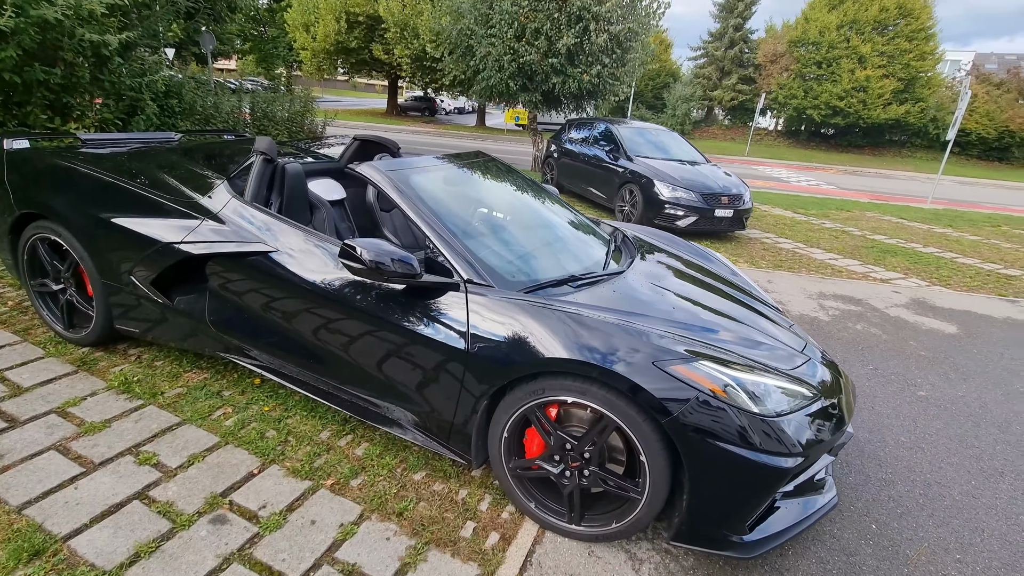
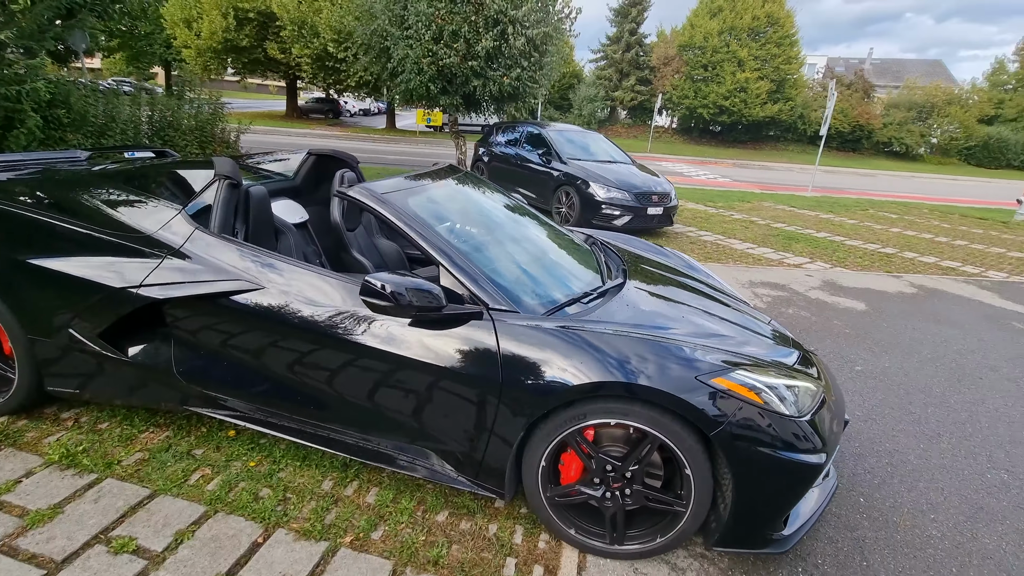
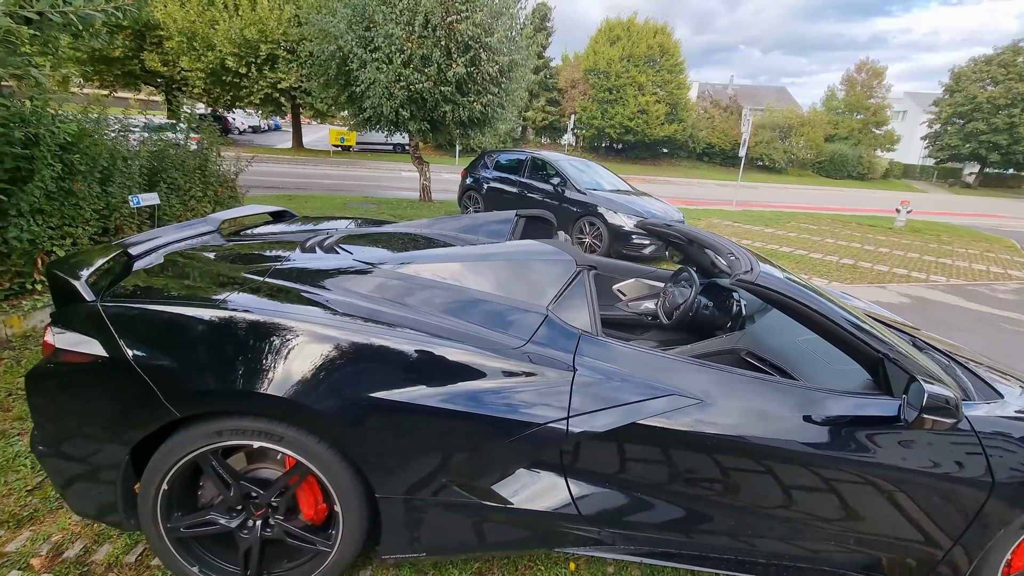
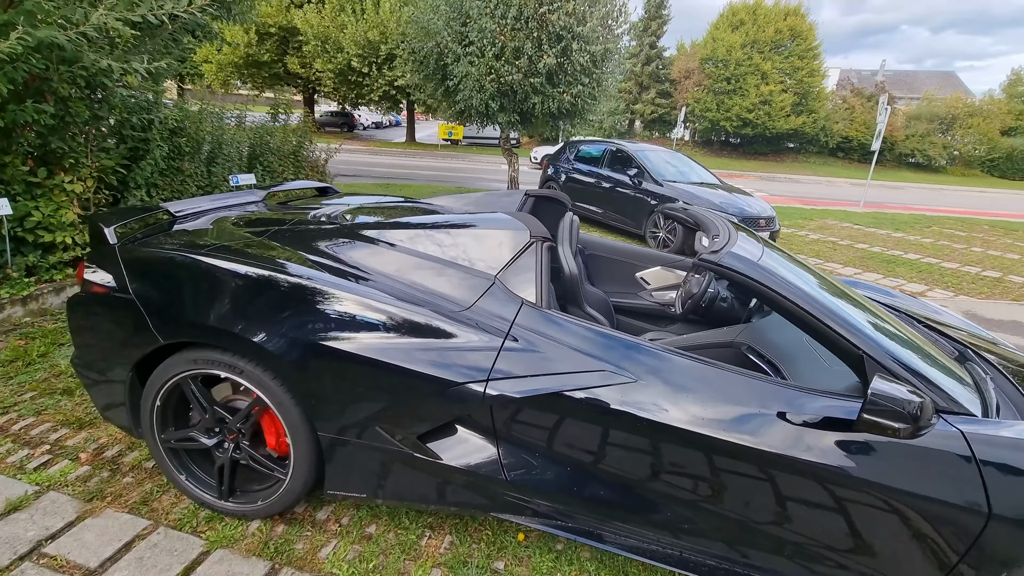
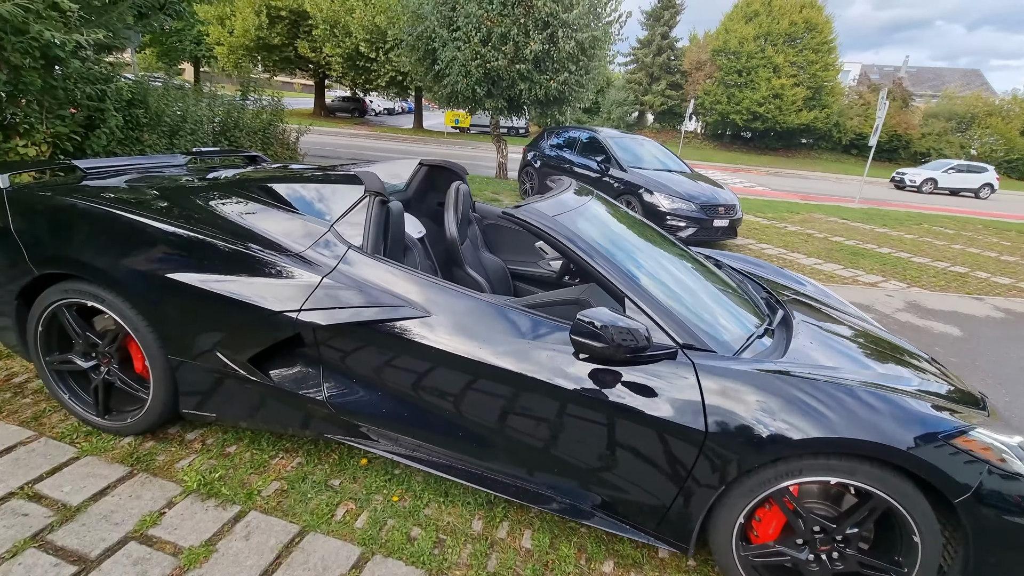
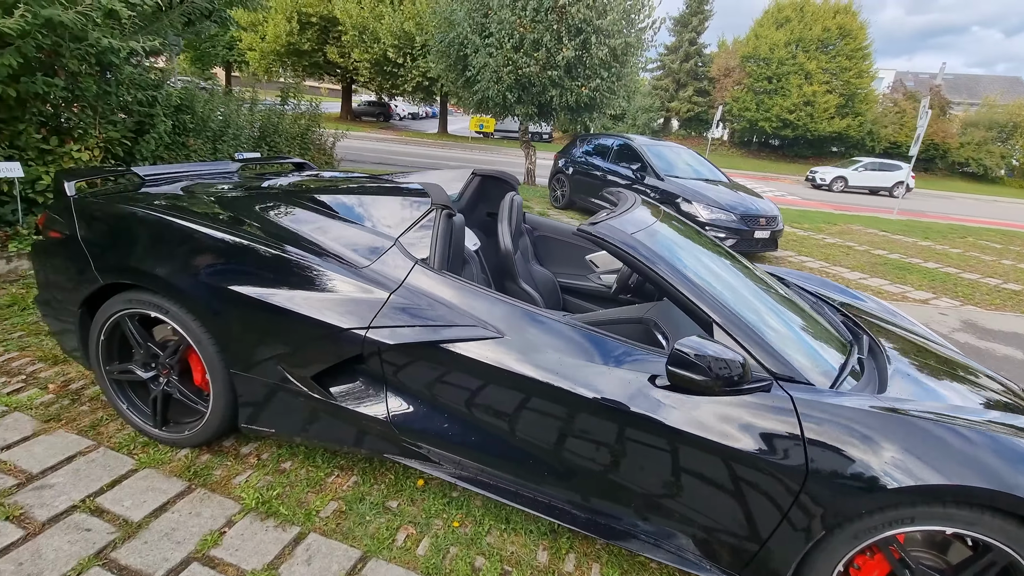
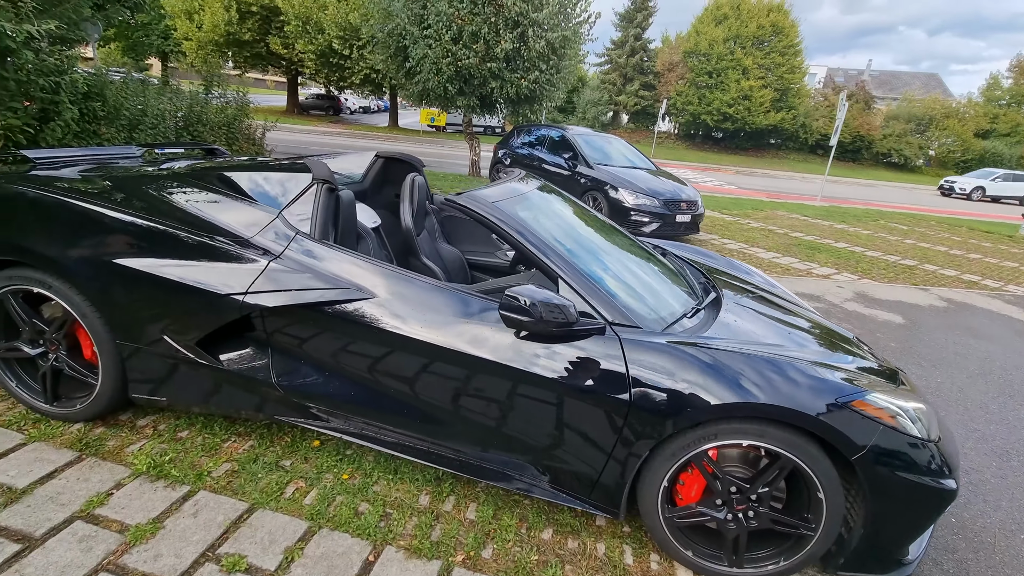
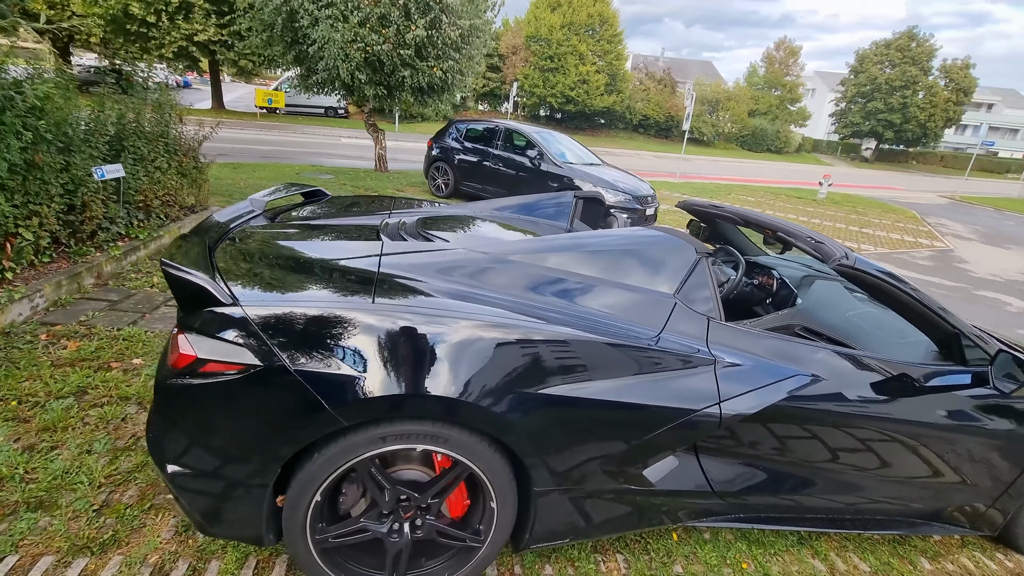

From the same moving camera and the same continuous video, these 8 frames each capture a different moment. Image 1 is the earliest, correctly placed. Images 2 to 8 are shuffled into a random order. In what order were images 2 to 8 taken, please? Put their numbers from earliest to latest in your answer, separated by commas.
2, 7, 5, 6, 4, 3, 8
